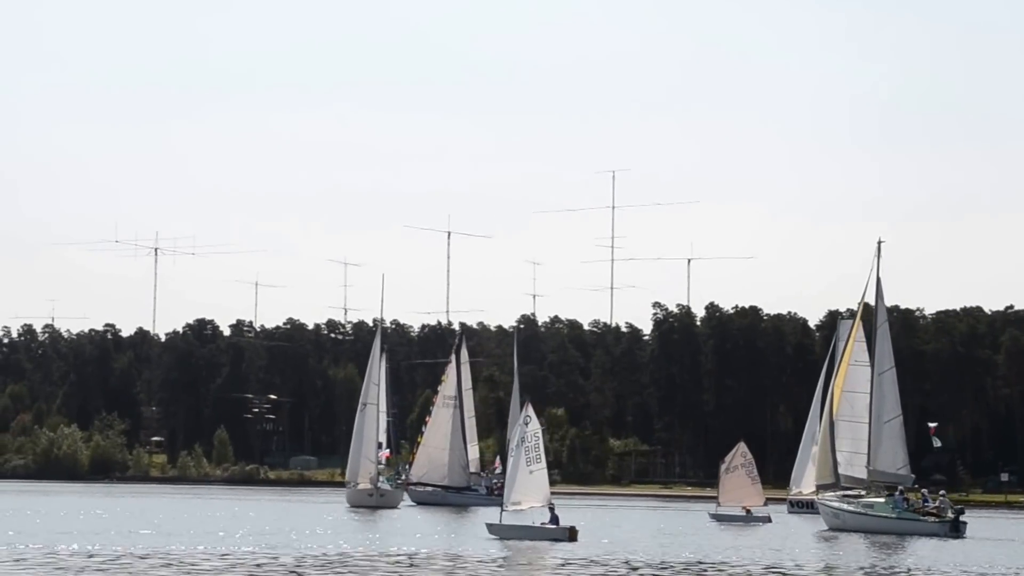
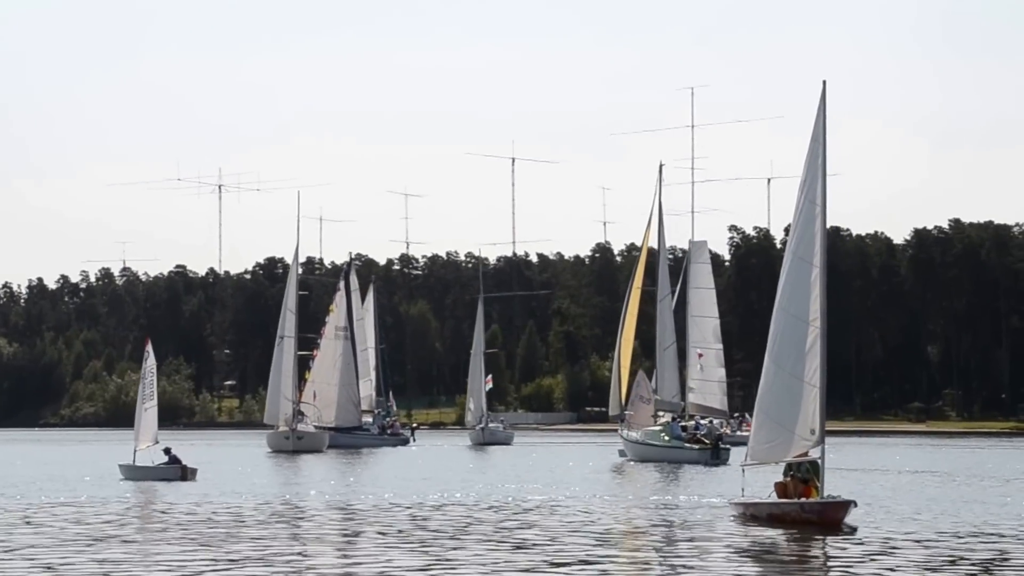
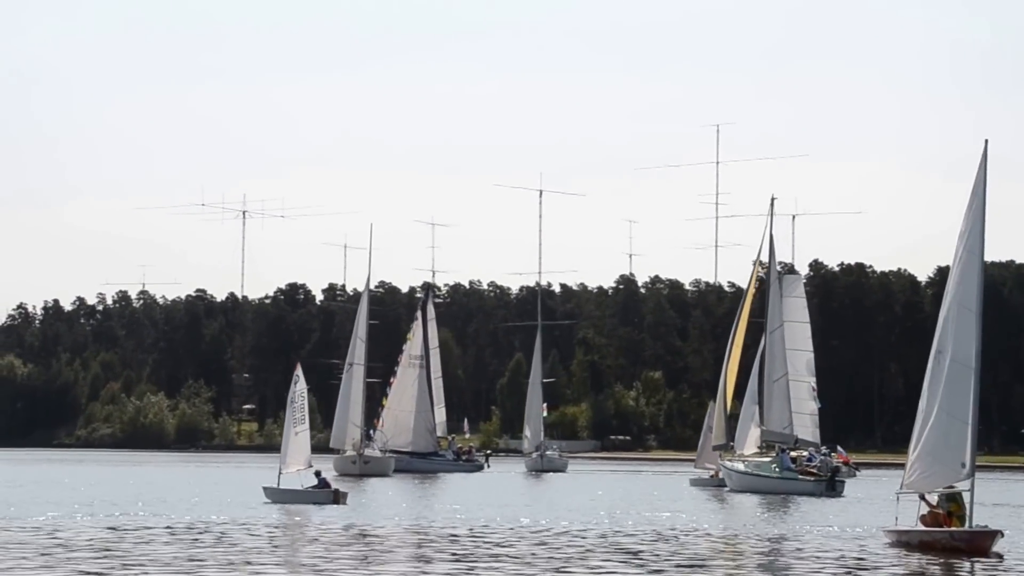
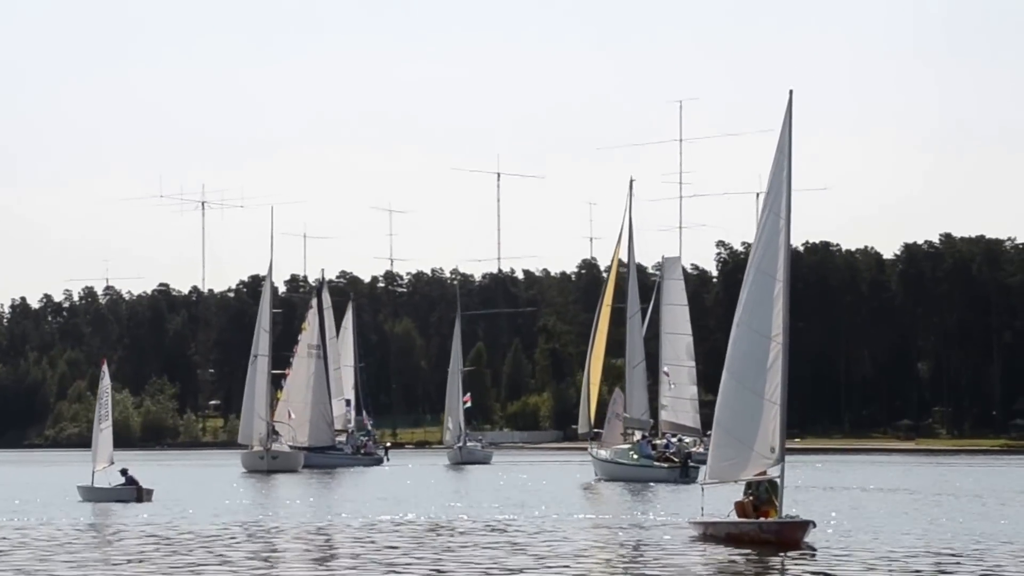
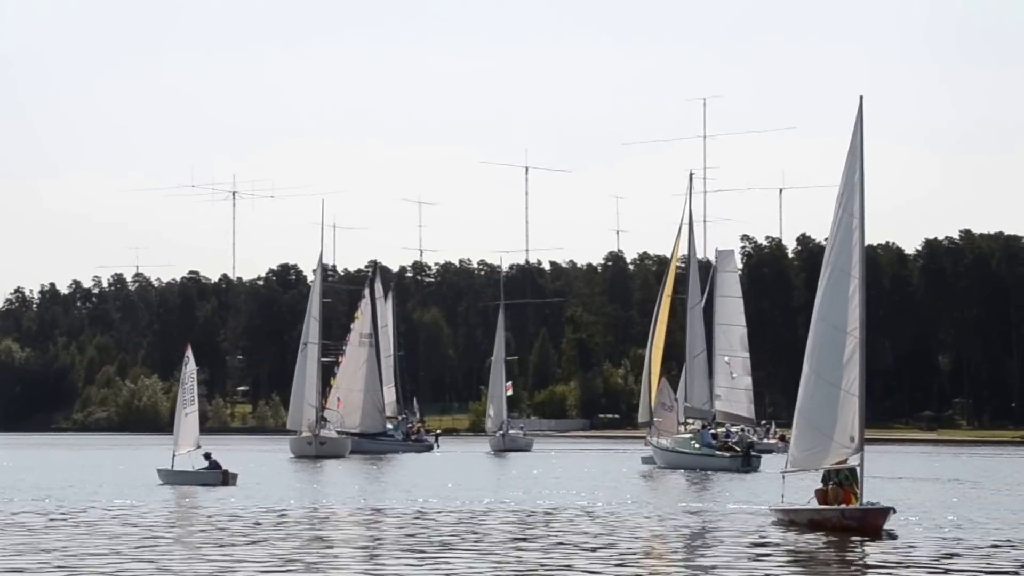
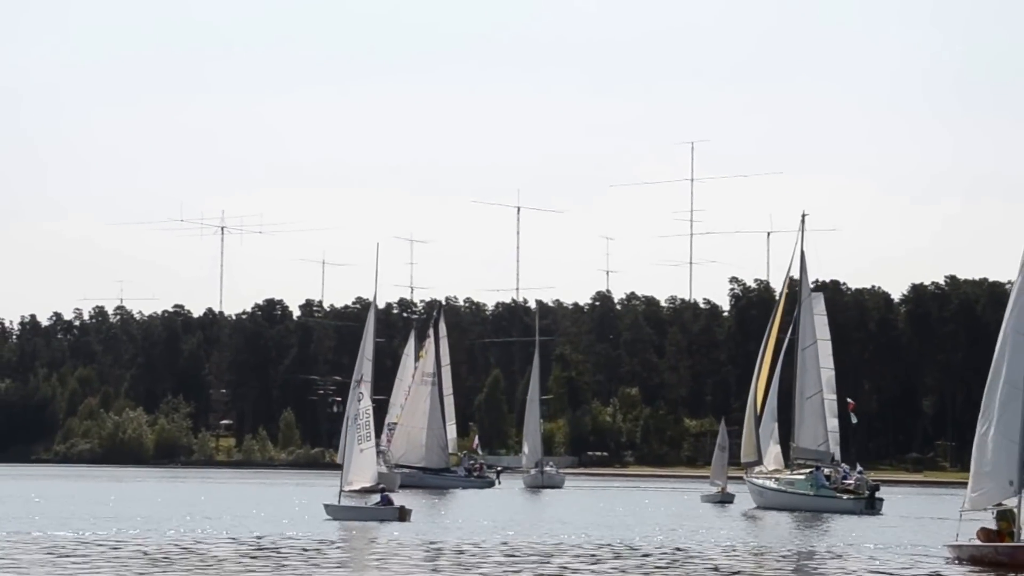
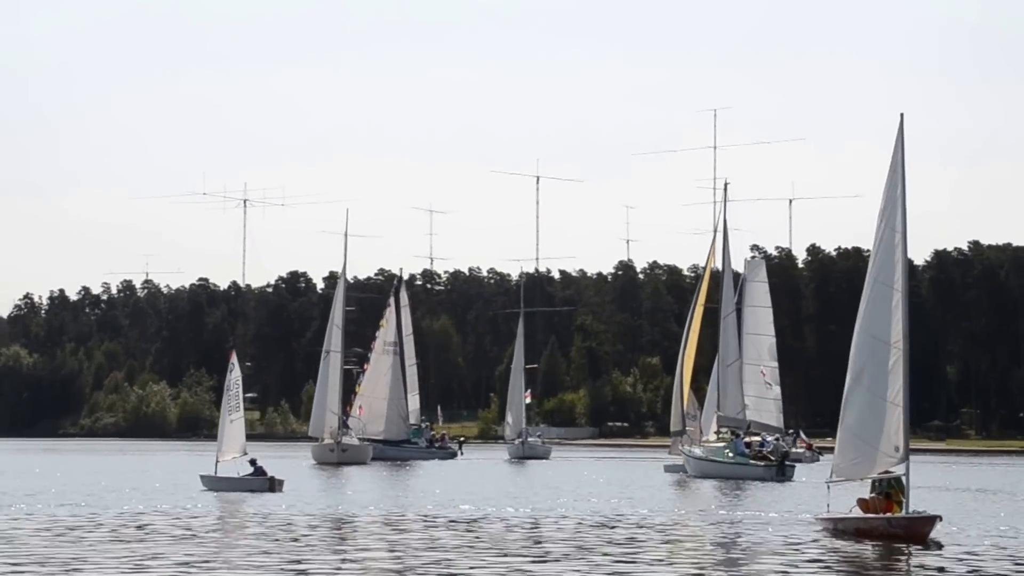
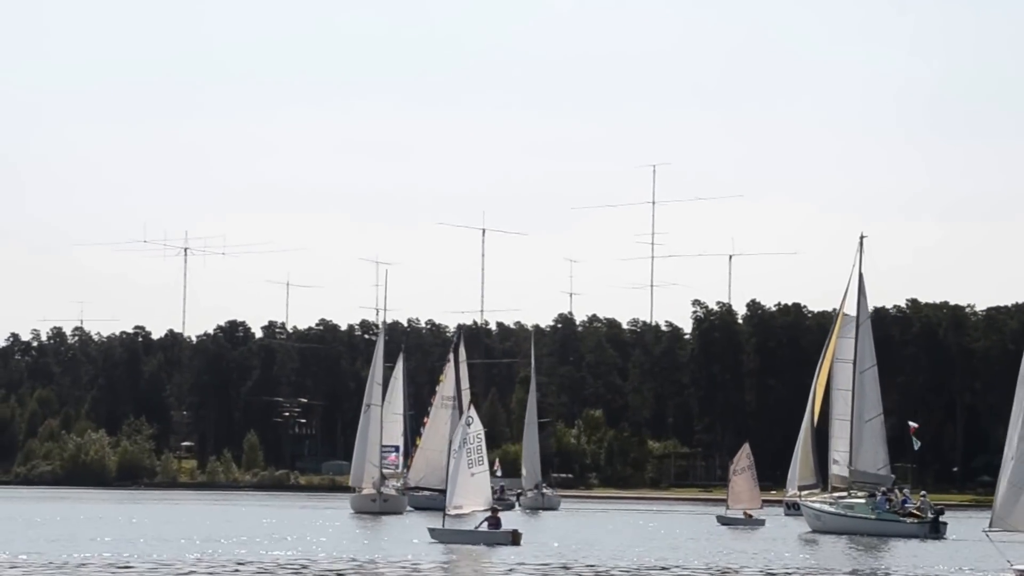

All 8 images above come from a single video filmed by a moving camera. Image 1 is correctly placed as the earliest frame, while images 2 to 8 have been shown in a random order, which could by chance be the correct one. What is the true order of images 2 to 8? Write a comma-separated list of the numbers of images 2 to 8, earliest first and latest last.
8, 6, 3, 7, 5, 2, 4
